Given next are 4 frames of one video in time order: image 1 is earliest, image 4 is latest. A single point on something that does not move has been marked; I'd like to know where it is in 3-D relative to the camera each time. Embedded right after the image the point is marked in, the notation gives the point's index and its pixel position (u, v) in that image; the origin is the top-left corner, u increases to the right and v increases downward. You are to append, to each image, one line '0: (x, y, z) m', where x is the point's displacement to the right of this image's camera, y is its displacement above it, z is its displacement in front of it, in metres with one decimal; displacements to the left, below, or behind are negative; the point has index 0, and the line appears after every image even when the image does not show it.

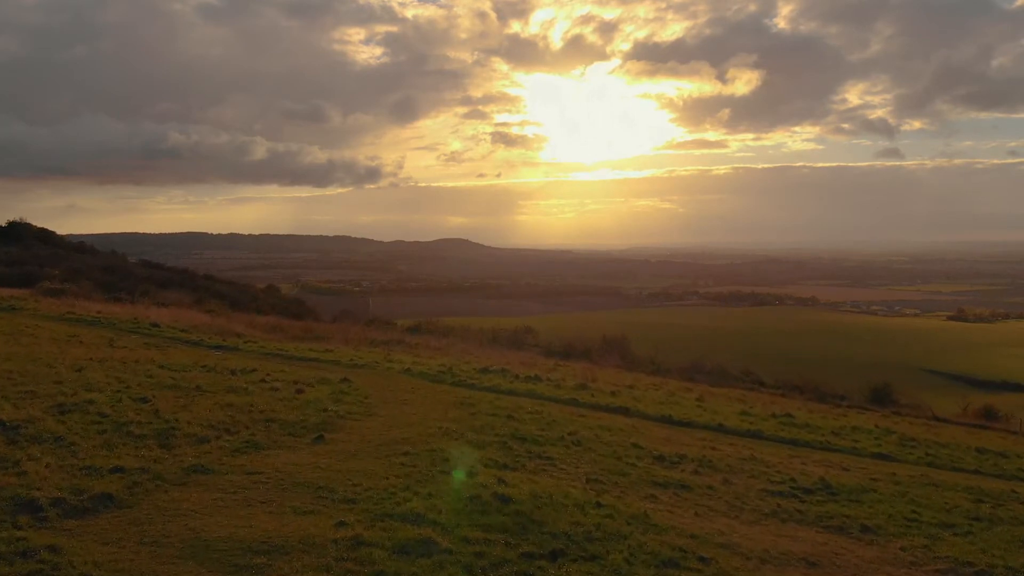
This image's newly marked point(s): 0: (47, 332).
0: (-13.8, -1.4, +19.6) m
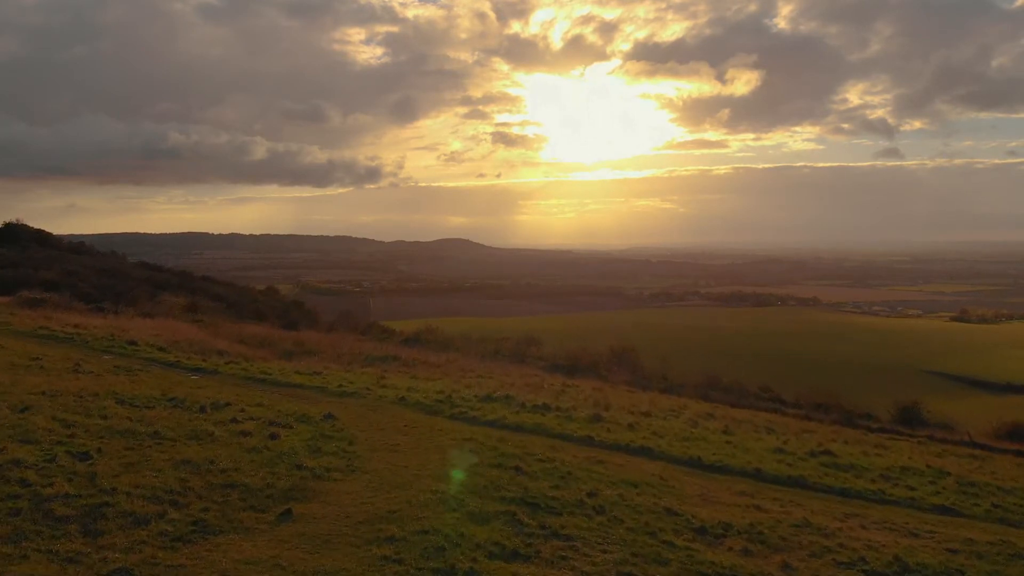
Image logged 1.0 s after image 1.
0: (-13.7, -1.7, +18.5) m
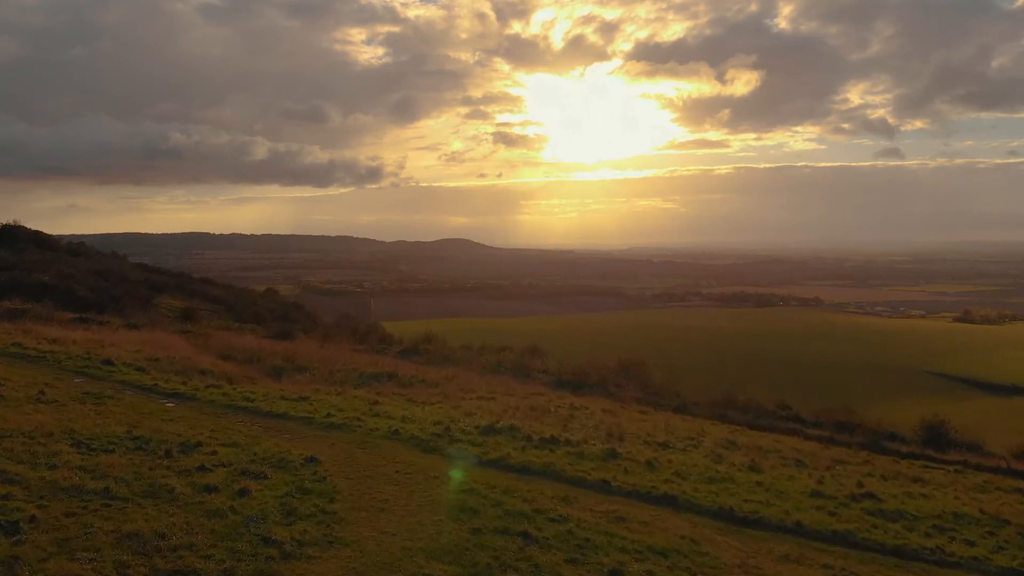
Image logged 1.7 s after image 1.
0: (-13.6, -2.0, +17.6) m
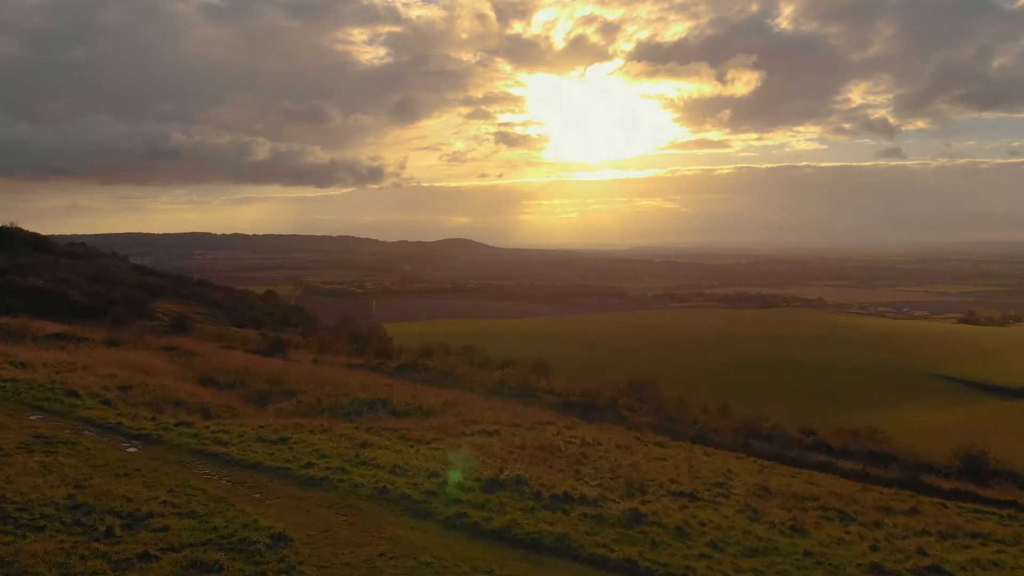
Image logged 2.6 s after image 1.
0: (-13.5, -2.4, +16.5) m
